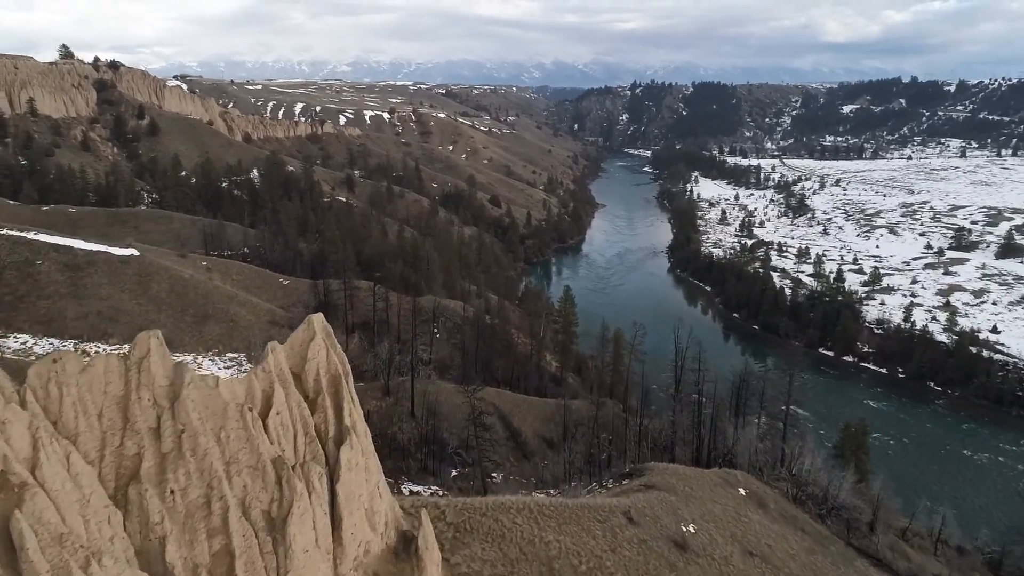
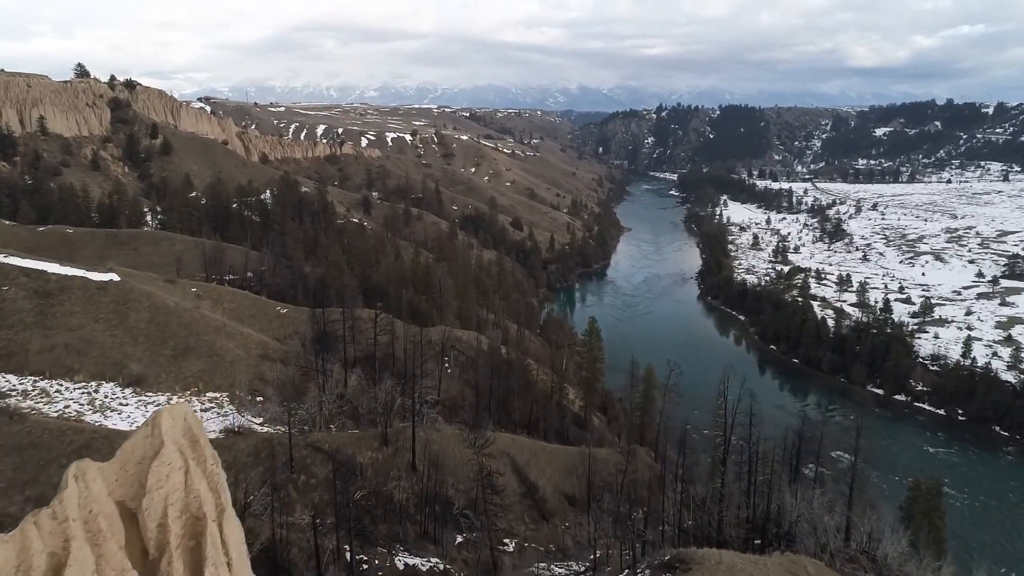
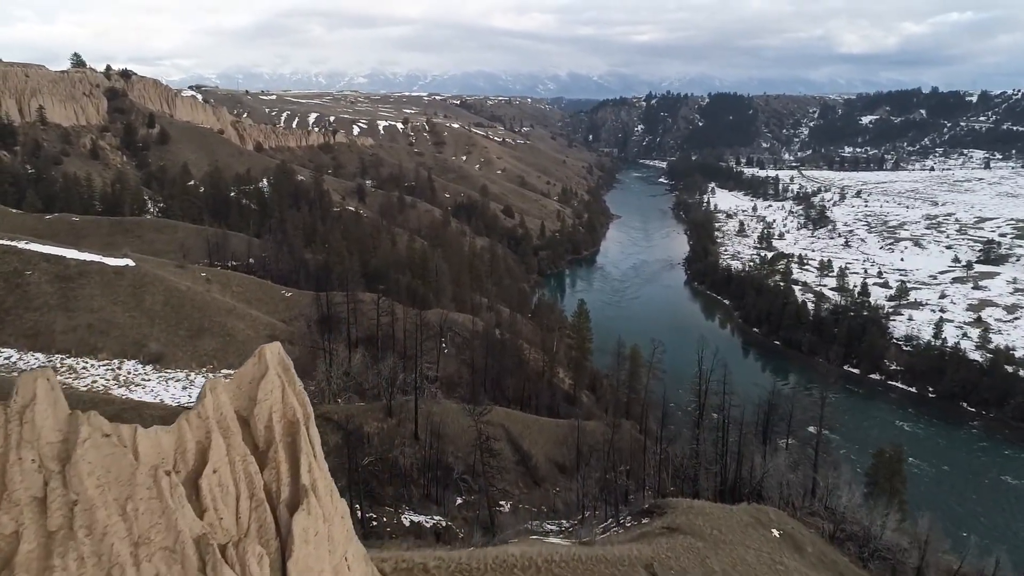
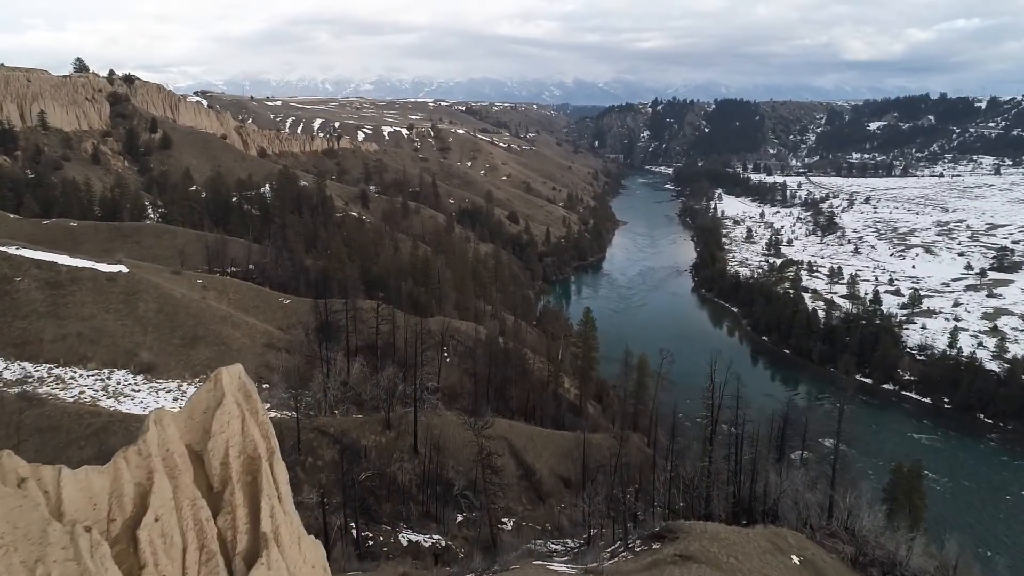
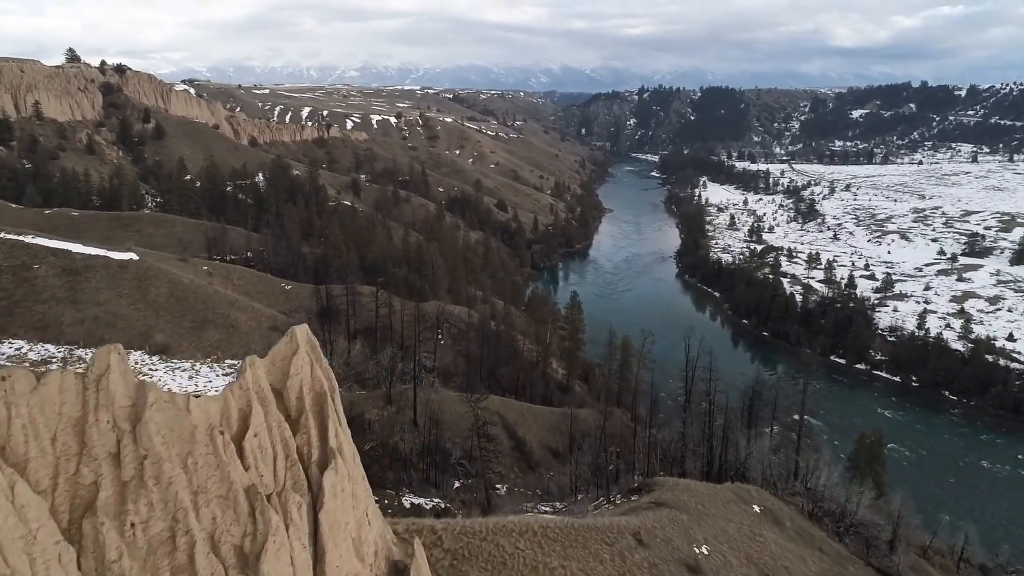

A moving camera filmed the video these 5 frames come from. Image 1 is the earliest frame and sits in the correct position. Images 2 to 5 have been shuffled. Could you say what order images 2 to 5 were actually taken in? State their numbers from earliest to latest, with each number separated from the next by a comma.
5, 3, 4, 2
